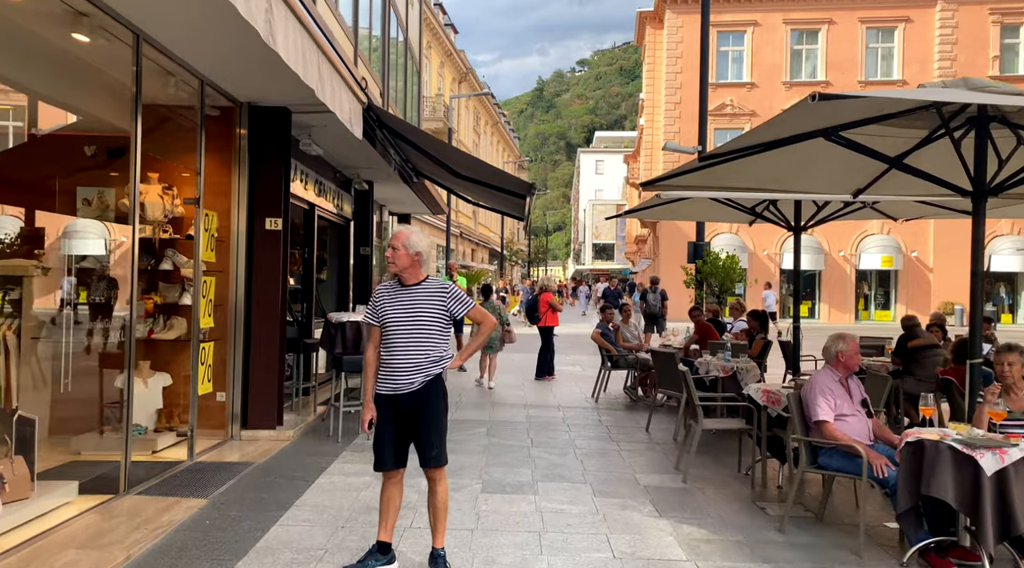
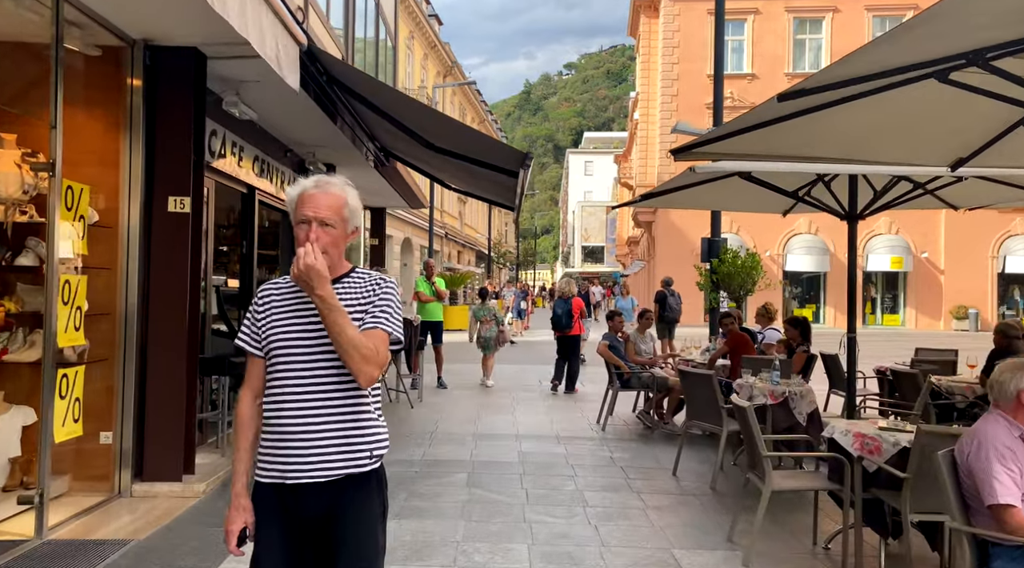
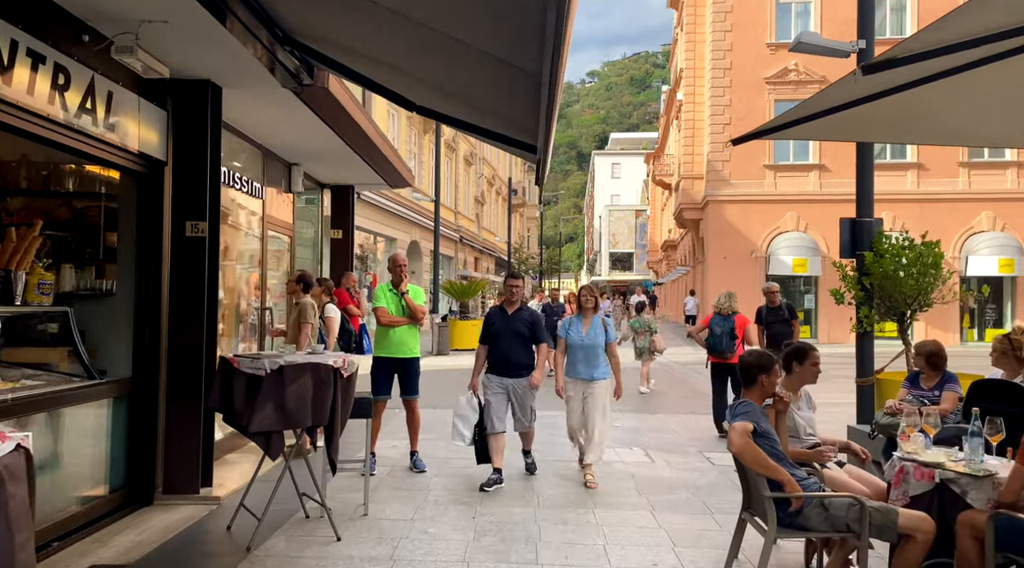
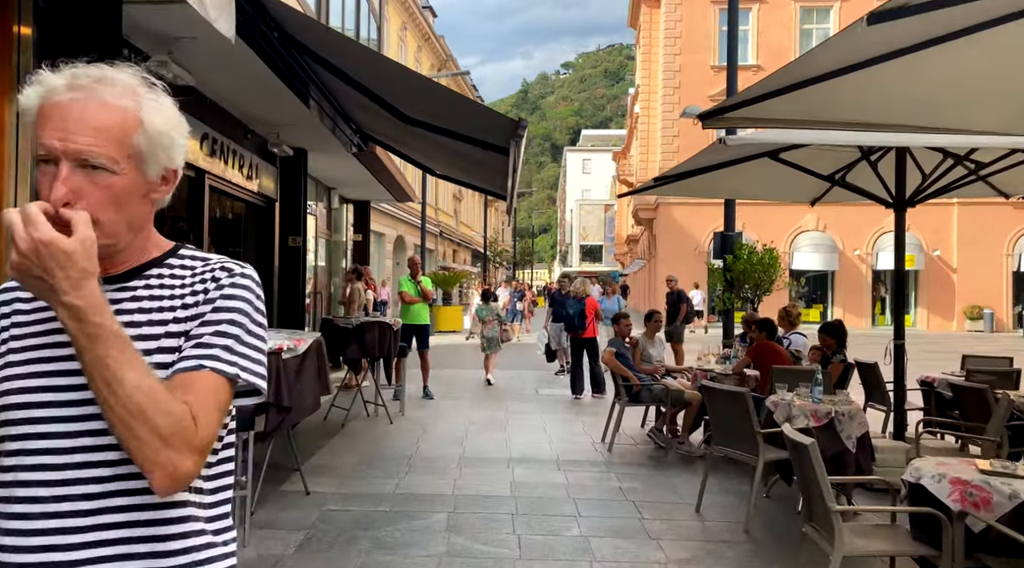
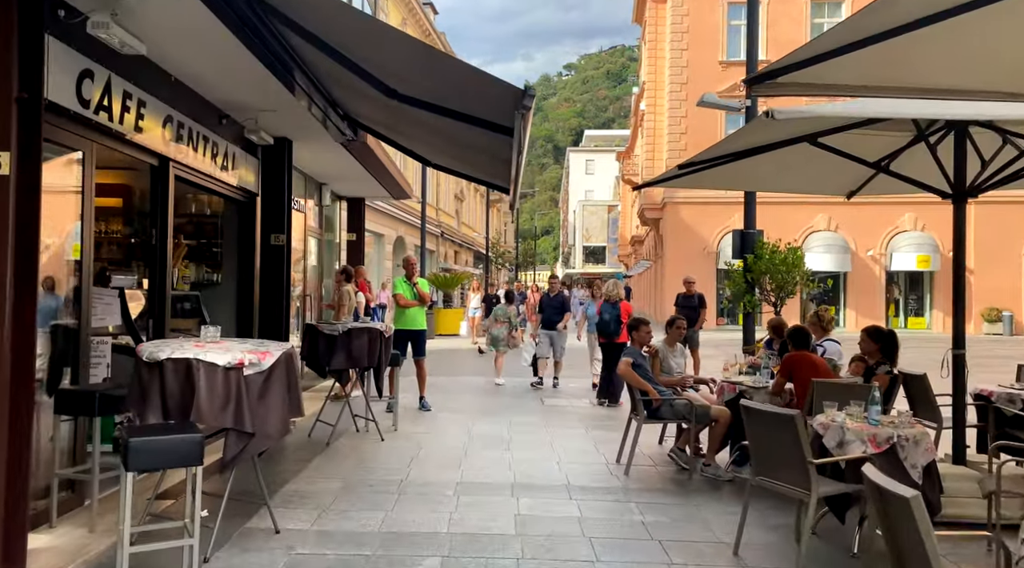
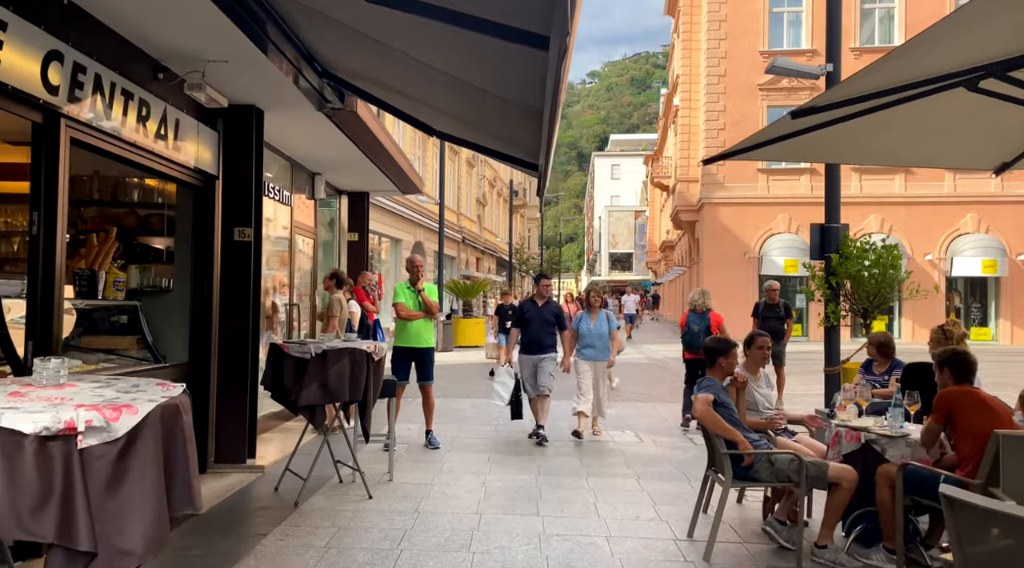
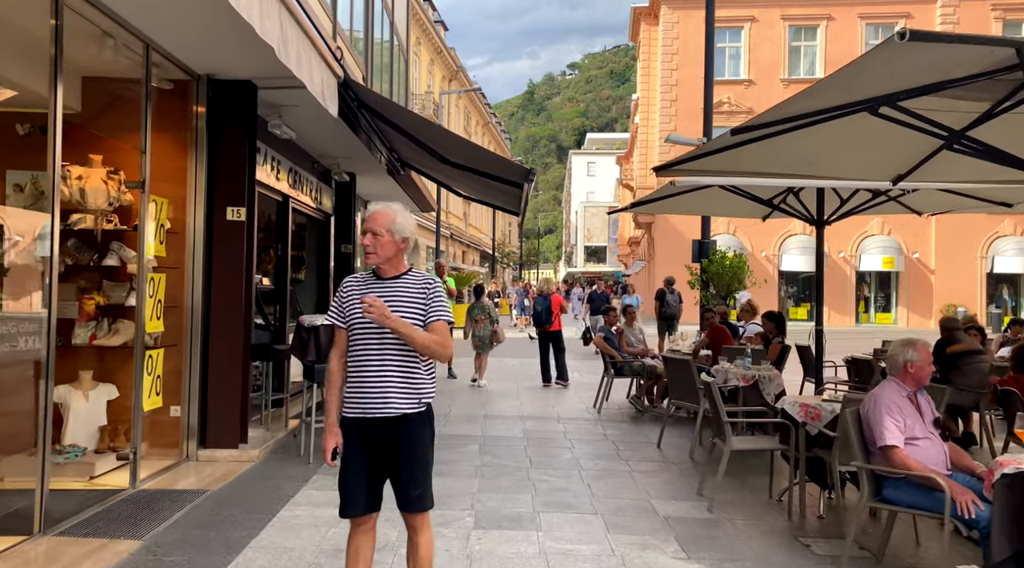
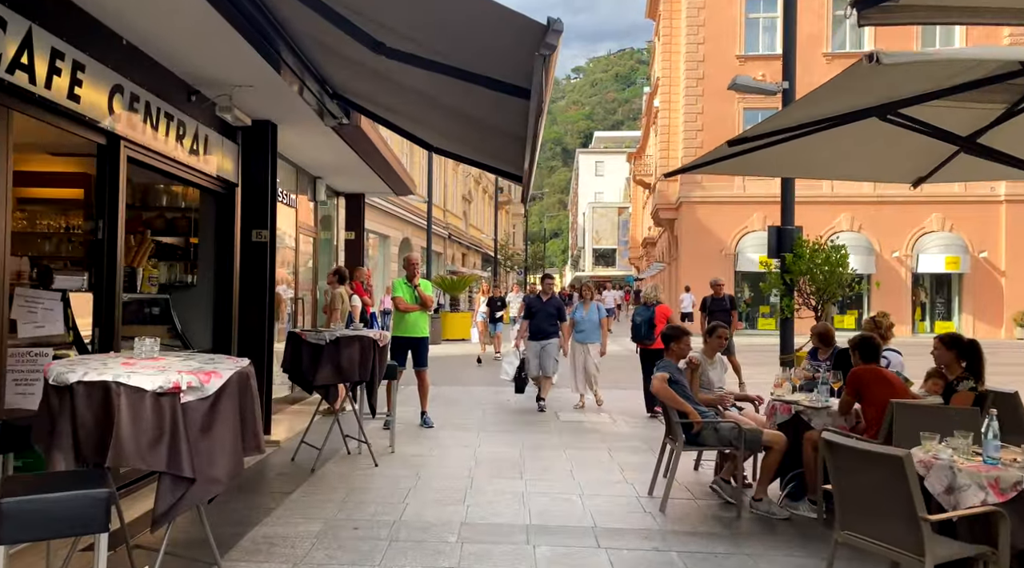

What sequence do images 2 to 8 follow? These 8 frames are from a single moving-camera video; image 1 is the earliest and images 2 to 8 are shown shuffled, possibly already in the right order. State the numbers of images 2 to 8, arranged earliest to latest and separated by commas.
7, 2, 4, 5, 8, 6, 3
